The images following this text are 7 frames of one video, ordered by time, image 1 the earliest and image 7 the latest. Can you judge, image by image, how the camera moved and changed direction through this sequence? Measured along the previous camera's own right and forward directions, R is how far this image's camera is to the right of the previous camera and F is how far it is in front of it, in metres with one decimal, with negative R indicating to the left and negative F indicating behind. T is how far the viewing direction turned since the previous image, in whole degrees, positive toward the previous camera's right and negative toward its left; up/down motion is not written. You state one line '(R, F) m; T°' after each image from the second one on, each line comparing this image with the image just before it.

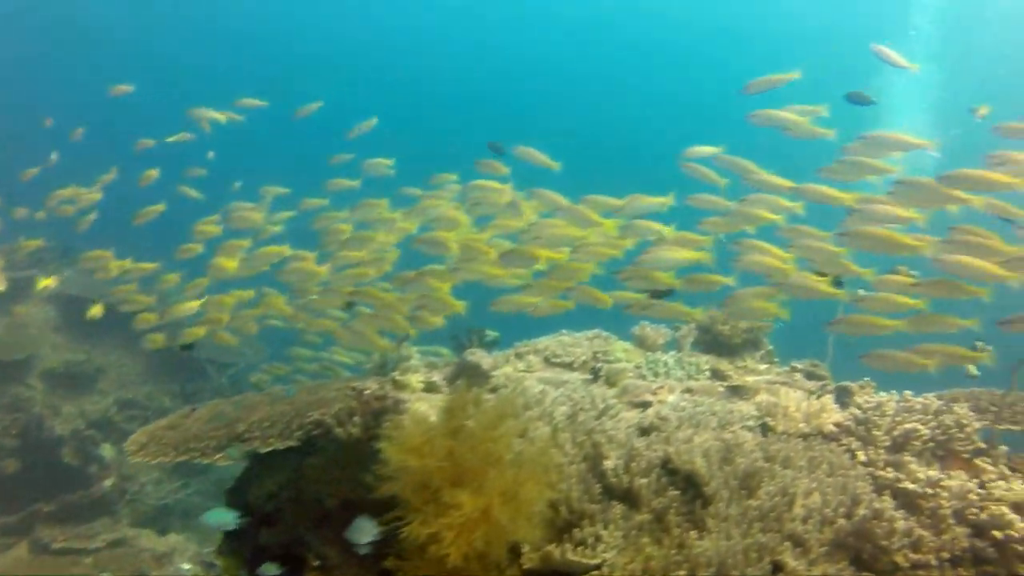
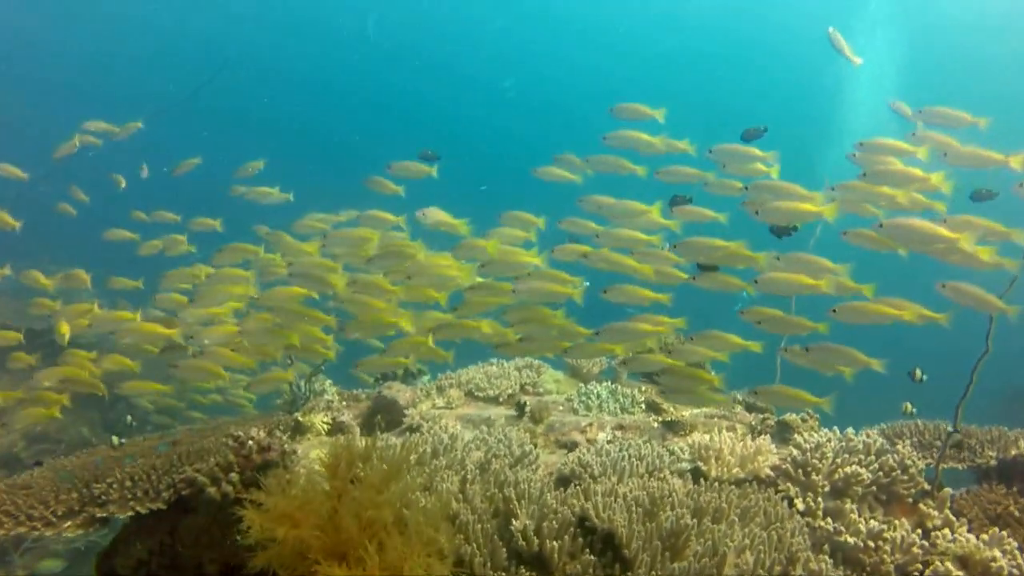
(+0.3, +0.4) m; +3°
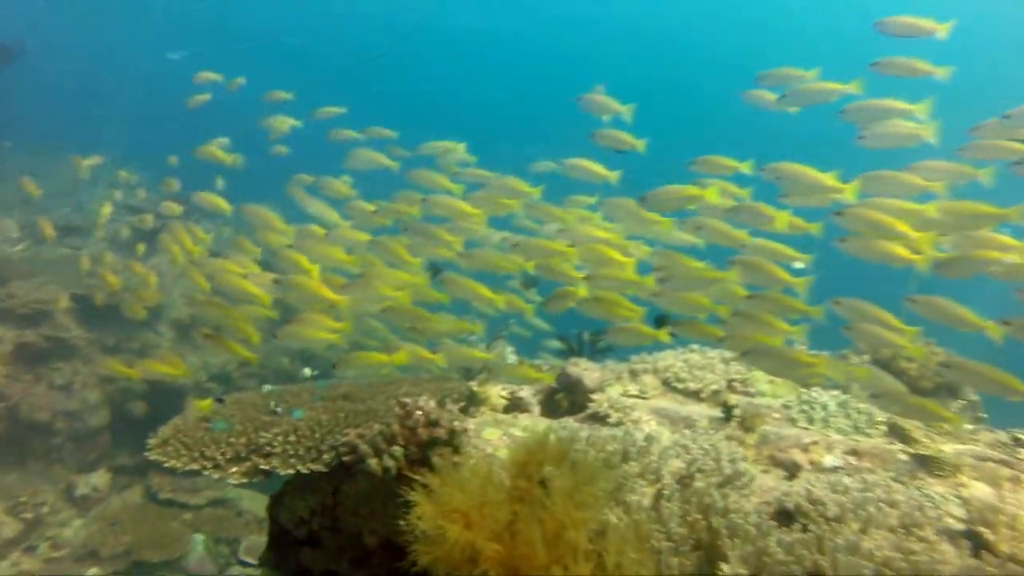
(-0.2, +0.7) m; -14°
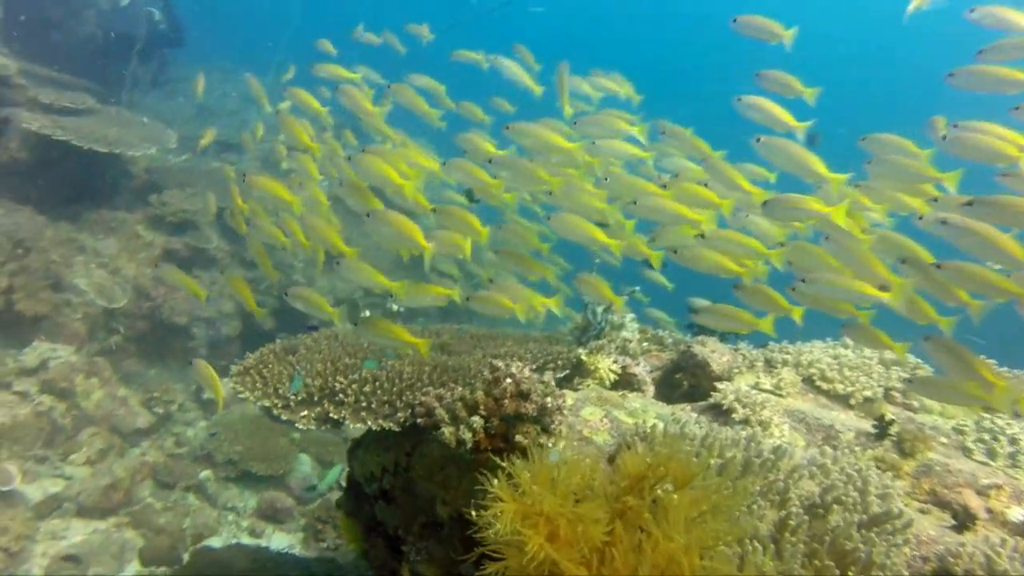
(+0.1, +0.5) m; -10°
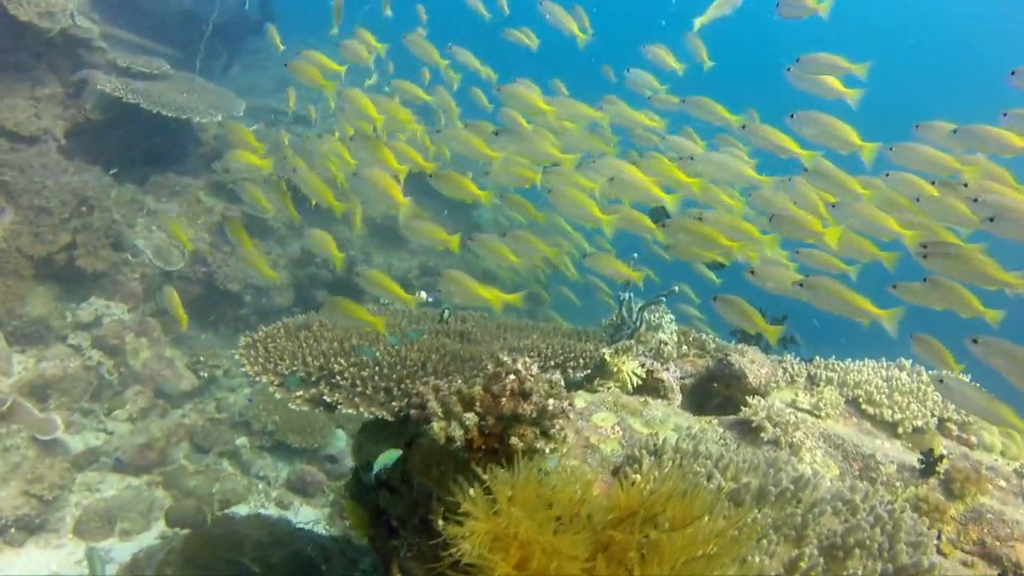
(+0.2, +0.2) m; -5°
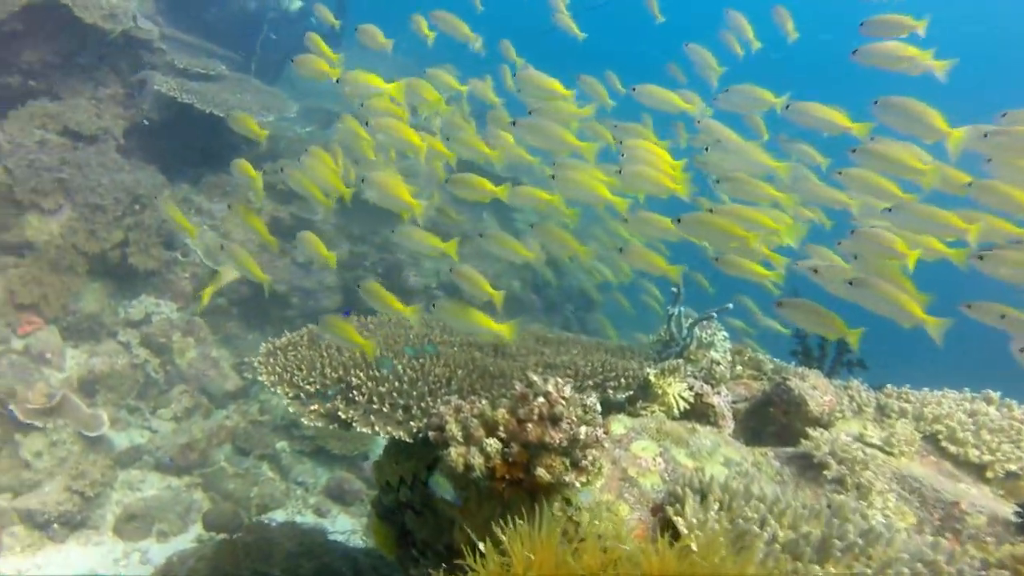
(+0.1, +0.3) m; -4°
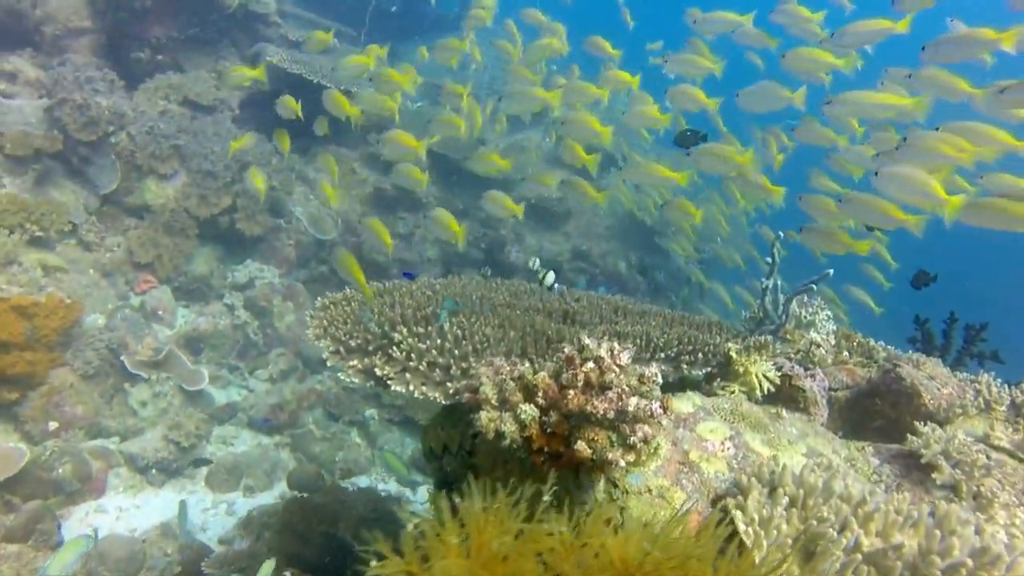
(+0.2, +0.3) m; -9°
